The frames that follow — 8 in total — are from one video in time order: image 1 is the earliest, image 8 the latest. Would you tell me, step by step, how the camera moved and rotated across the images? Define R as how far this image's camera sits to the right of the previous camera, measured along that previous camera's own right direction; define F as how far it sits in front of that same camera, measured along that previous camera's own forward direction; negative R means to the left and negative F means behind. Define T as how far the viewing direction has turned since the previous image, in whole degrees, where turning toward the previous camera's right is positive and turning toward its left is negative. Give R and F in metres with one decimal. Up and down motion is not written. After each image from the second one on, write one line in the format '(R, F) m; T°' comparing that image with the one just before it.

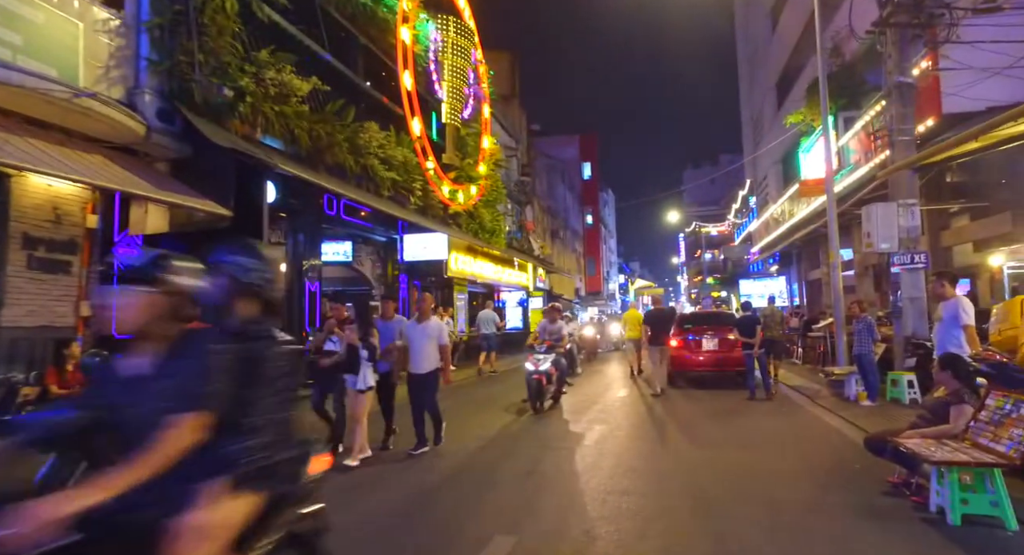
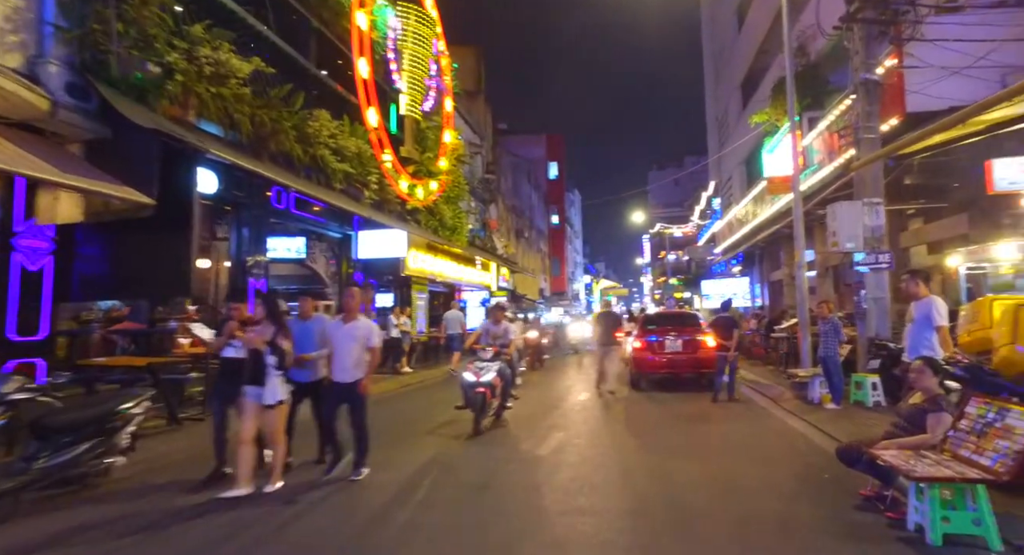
(+0.2, +0.6) m; +3°
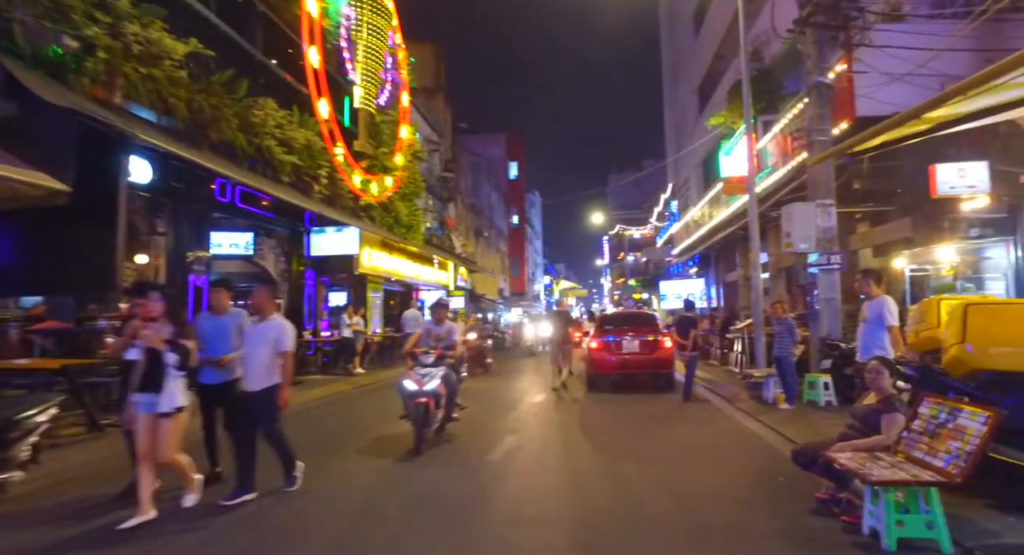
(+0.1, +0.3) m; +3°
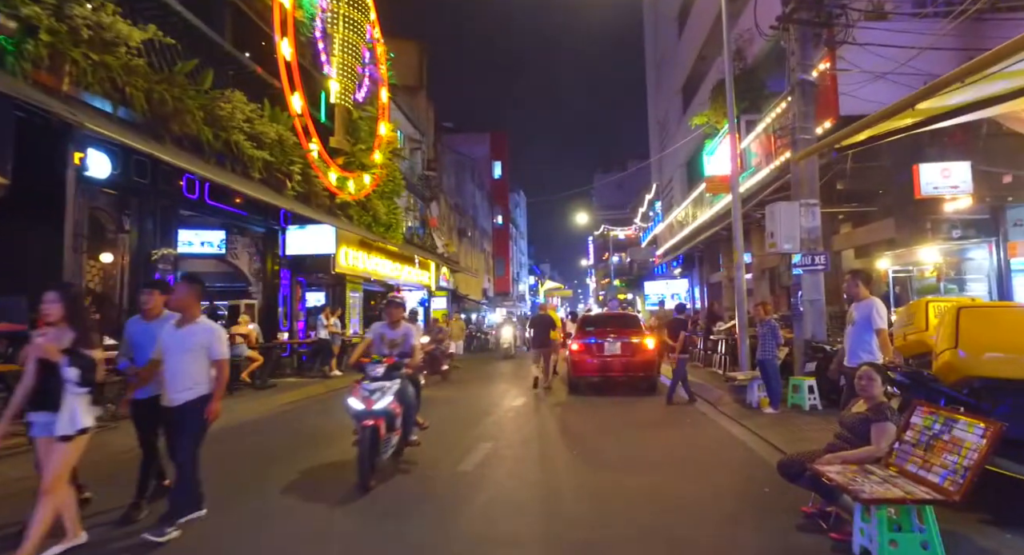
(+0.1, +0.4) m; +1°
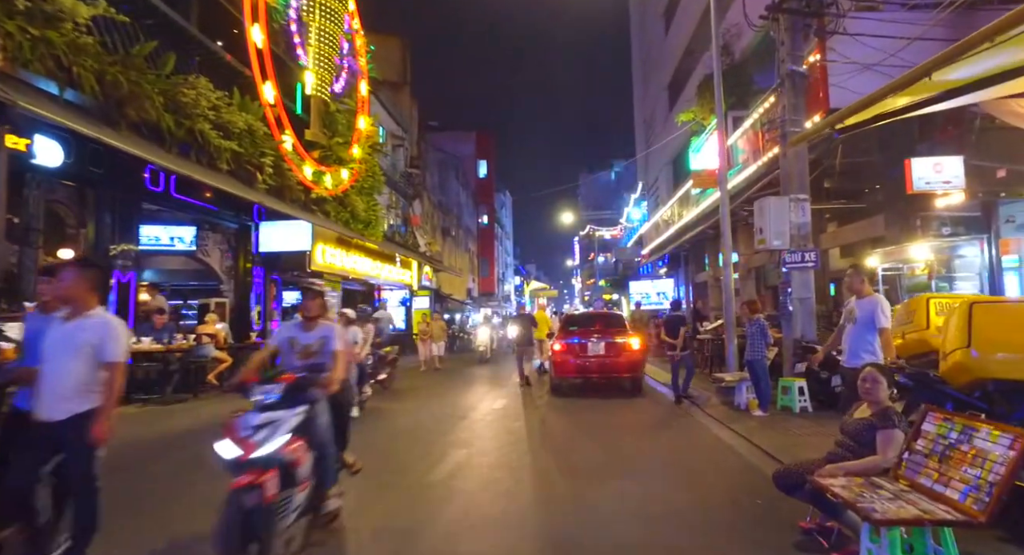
(+0.1, +0.5) m; +1°
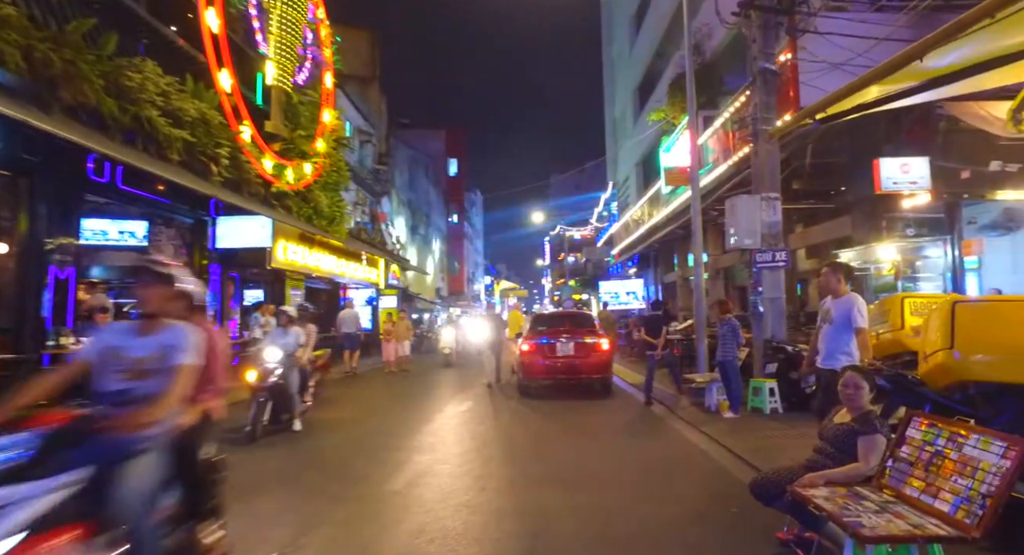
(+0.1, +0.4) m; +3°
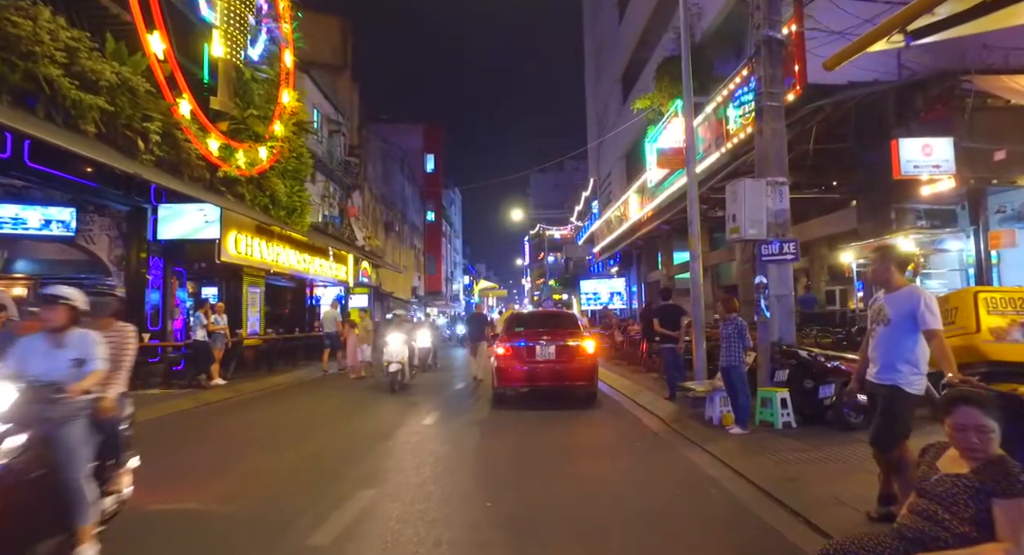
(+0.1, +1.5) m; +2°
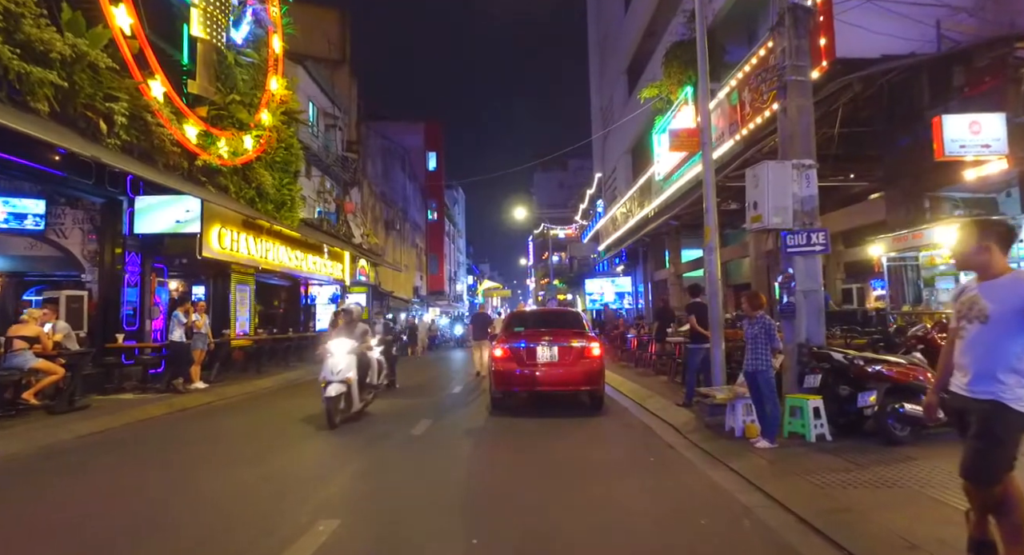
(+0.1, +1.0) m; 0°
